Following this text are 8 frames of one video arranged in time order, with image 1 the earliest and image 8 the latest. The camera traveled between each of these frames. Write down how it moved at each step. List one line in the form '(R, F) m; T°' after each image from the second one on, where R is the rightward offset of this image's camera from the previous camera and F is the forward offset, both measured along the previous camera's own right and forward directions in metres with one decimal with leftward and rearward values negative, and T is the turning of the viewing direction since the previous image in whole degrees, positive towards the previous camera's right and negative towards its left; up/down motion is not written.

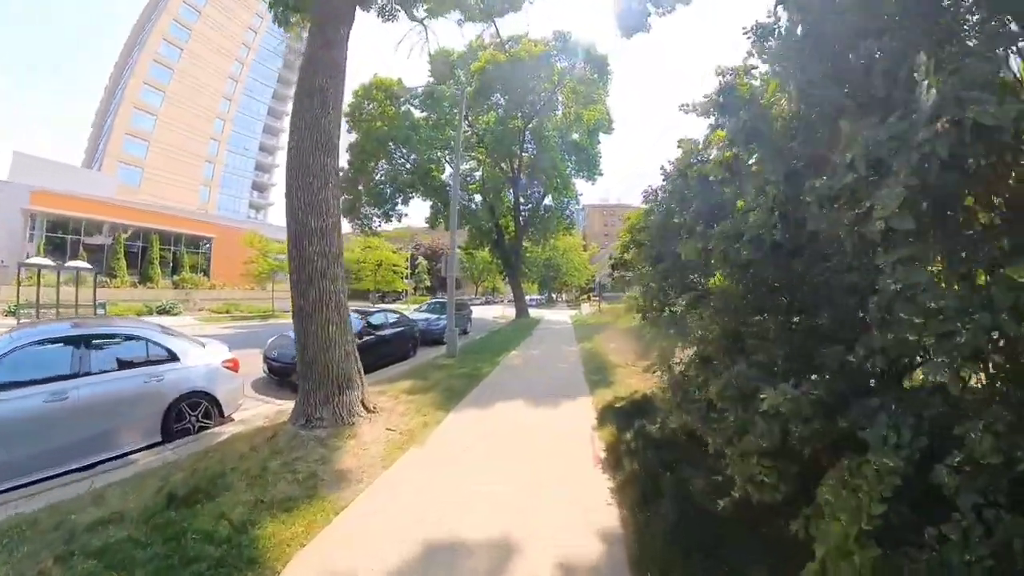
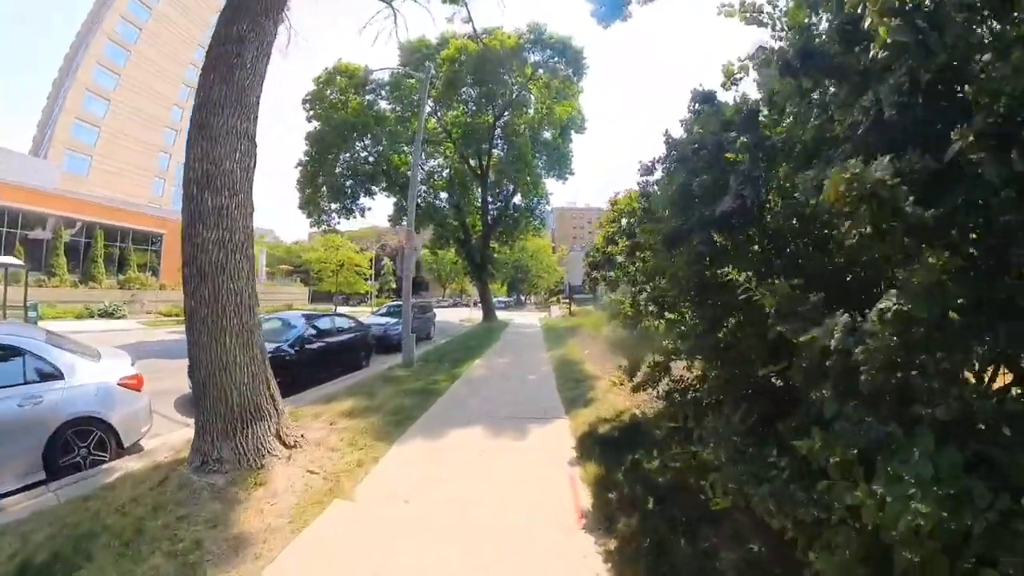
(+0.1, +1.6) m; +3°
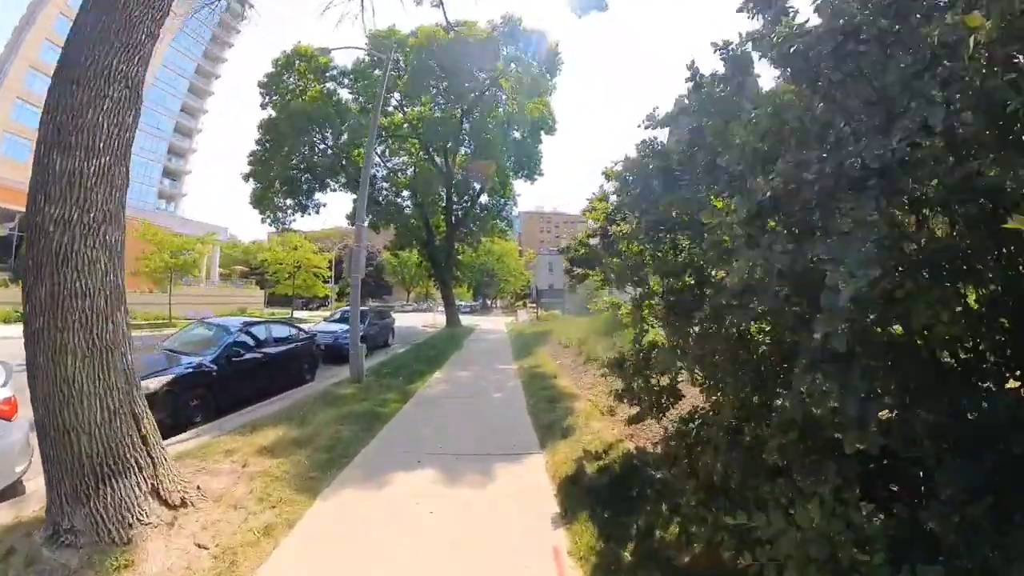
(0.0, +1.4) m; +3°
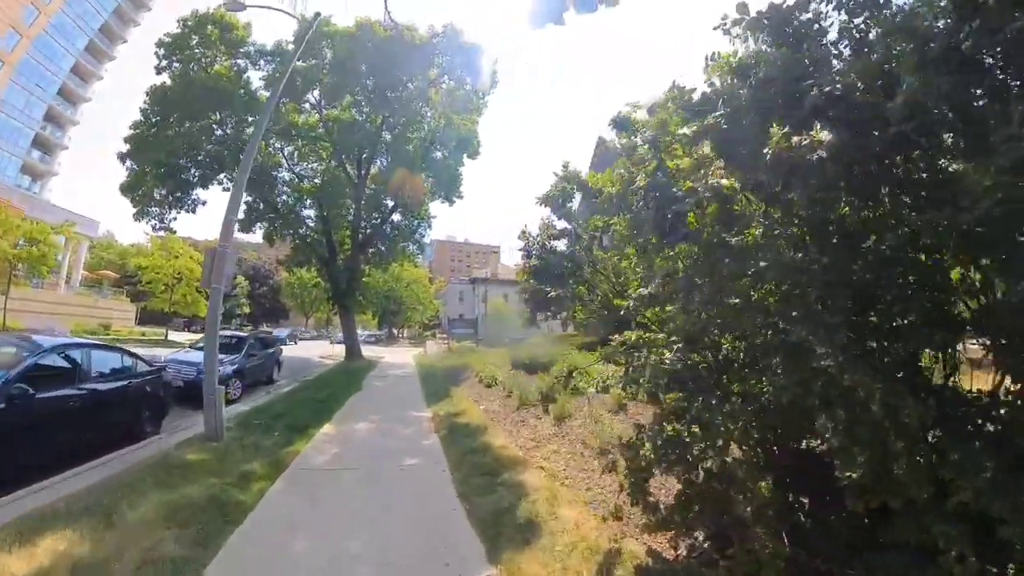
(-0.4, +2.1) m; +10°
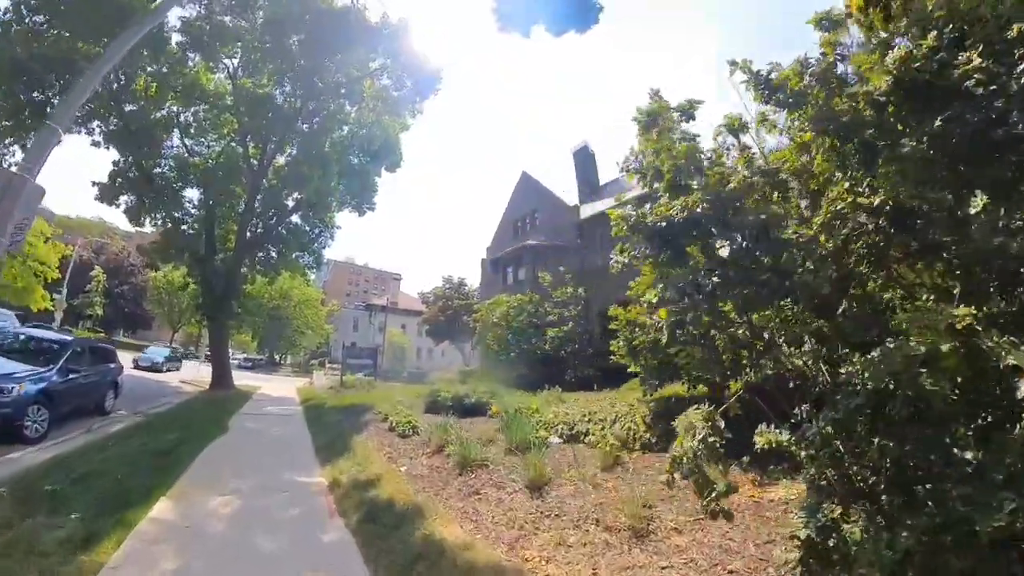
(-0.8, +2.4) m; +11°
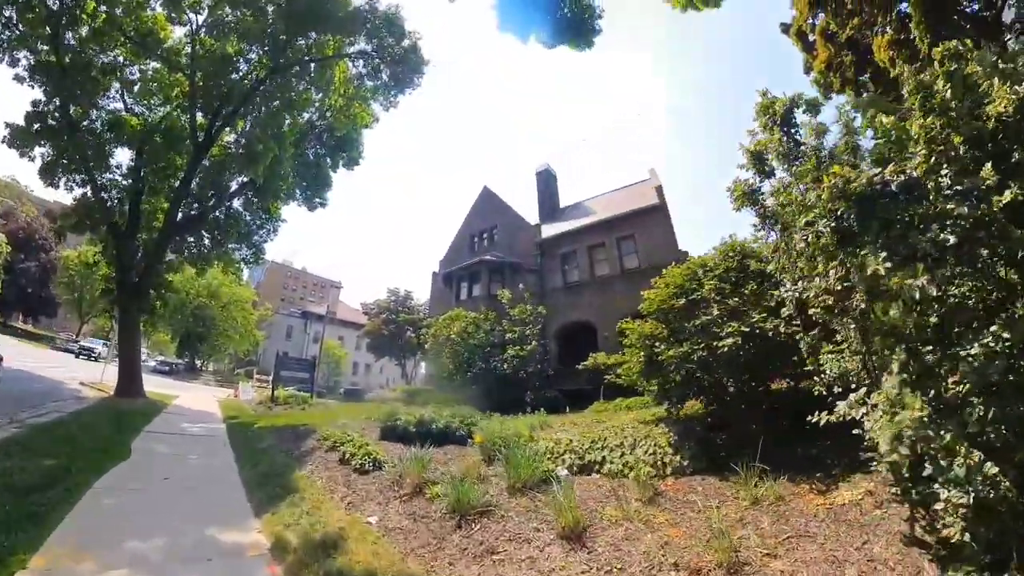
(-0.8, +1.5) m; +6°
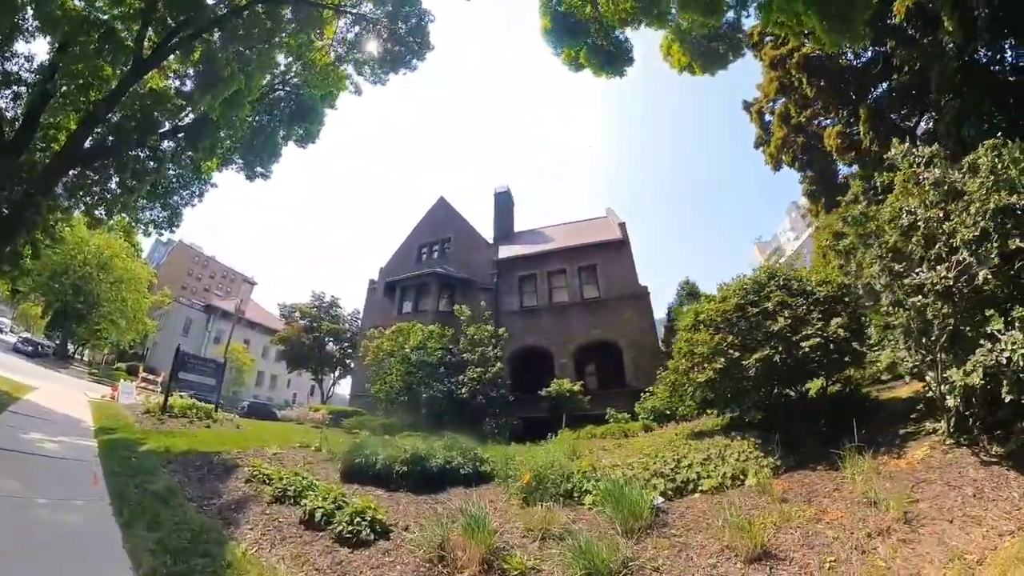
(-1.7, +2.7) m; +9°
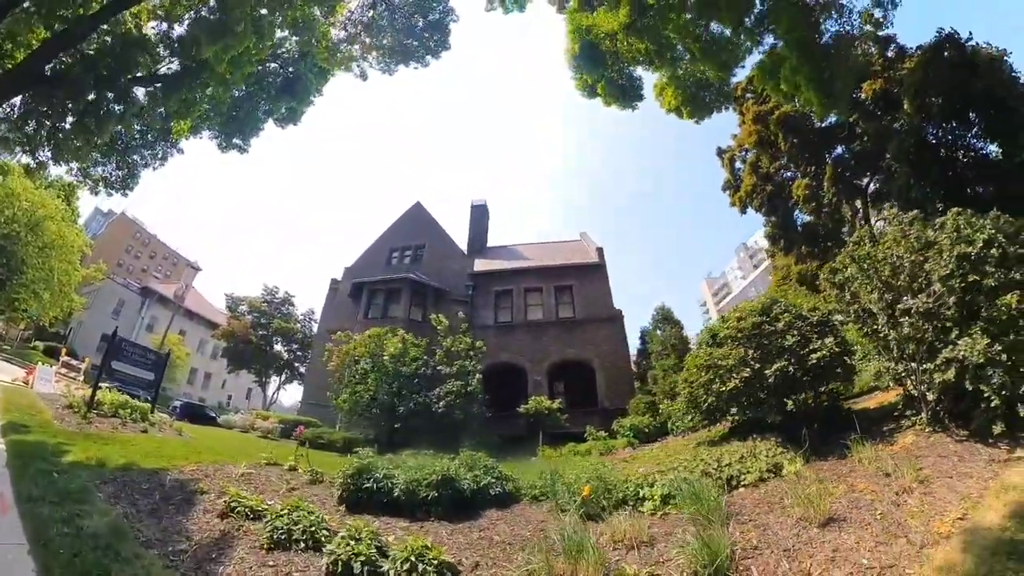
(-1.3, +1.4) m; +5°
